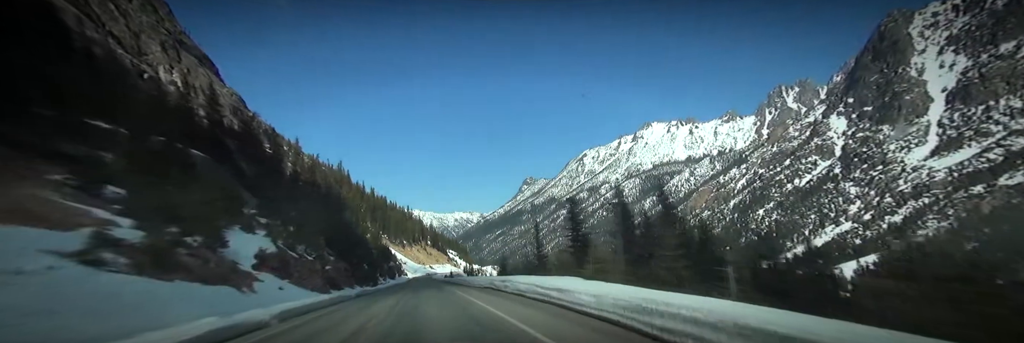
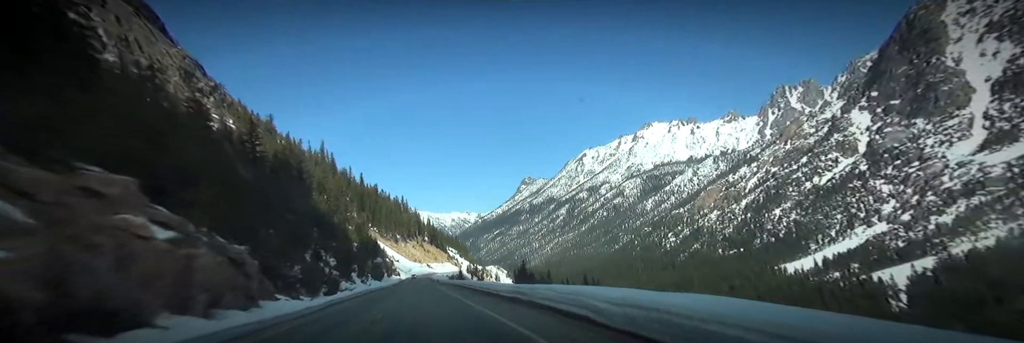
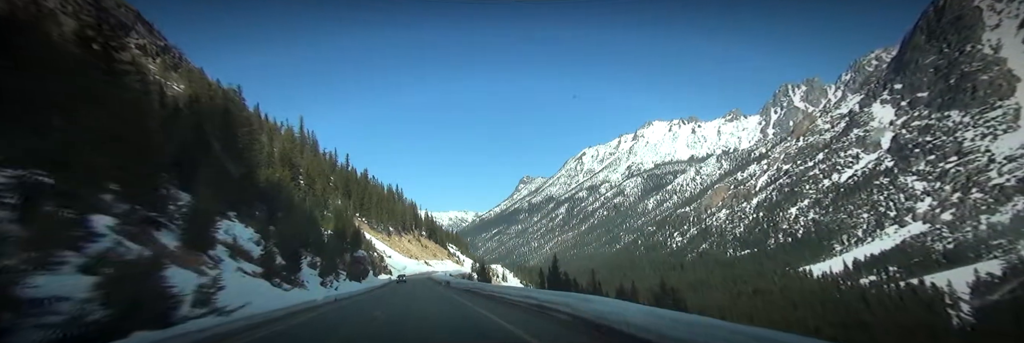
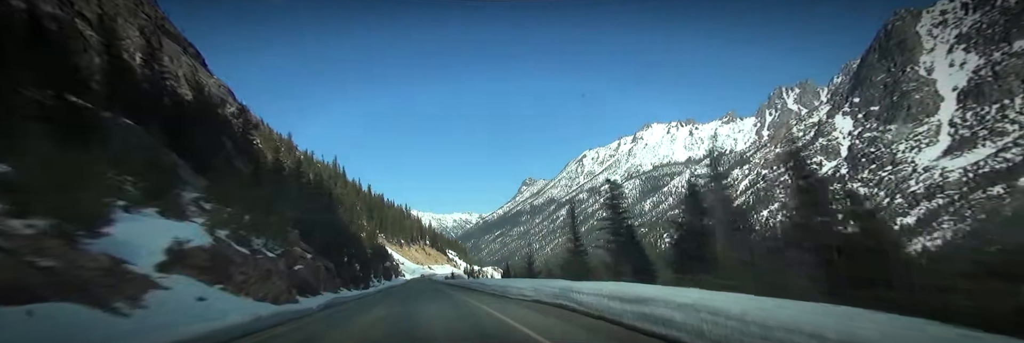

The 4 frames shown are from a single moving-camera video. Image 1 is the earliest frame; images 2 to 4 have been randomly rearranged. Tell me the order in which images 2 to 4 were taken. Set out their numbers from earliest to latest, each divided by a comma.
4, 2, 3
